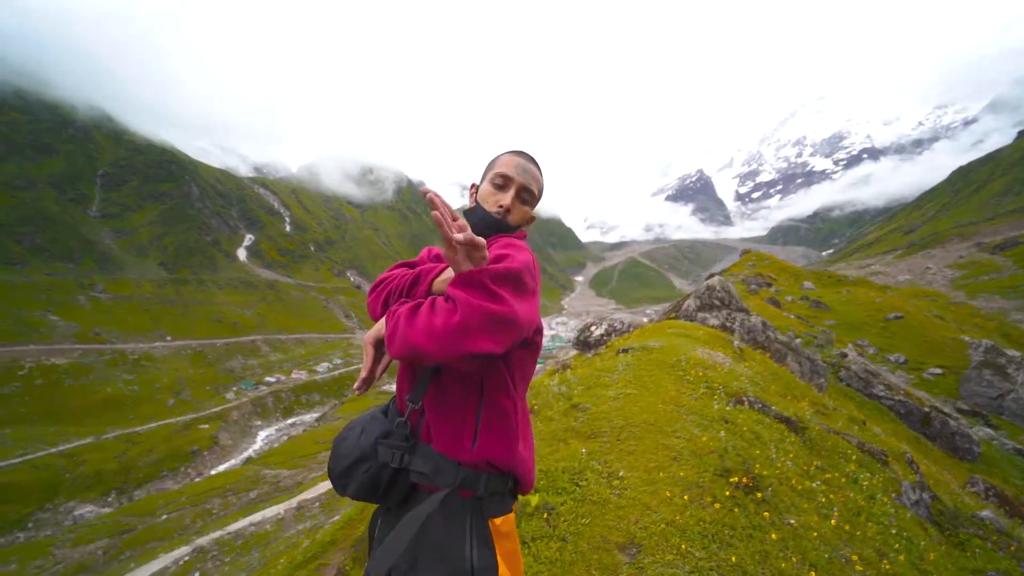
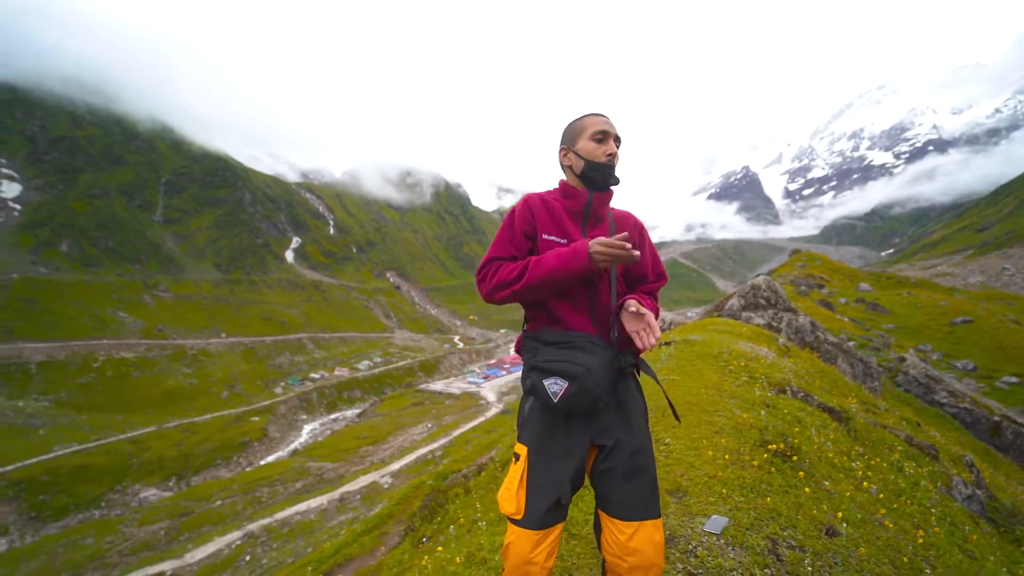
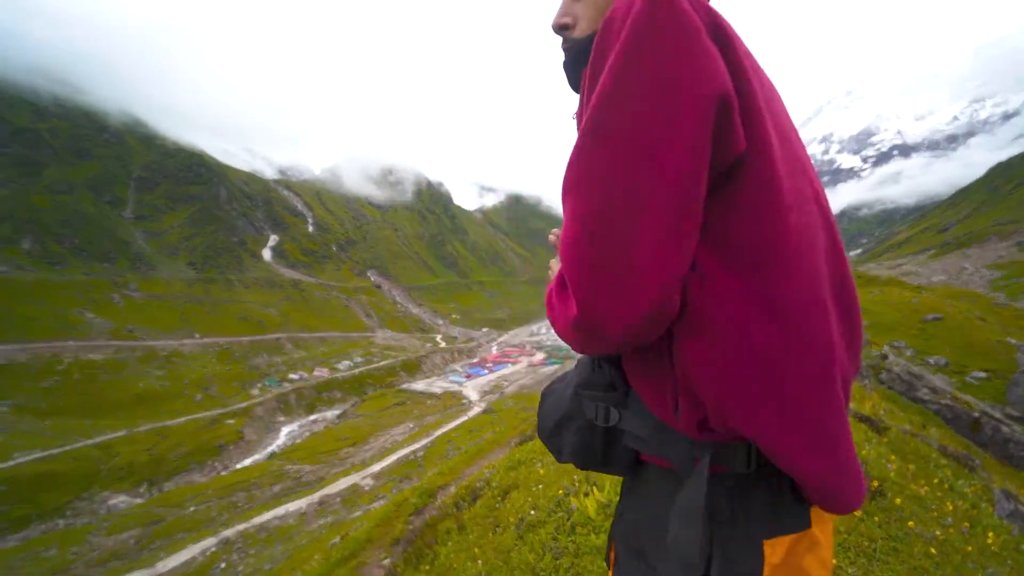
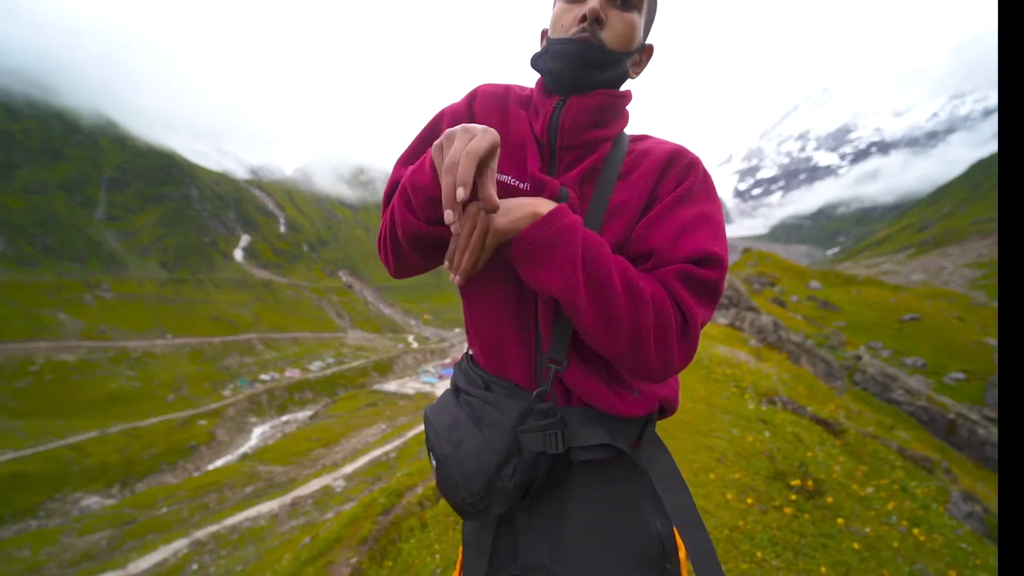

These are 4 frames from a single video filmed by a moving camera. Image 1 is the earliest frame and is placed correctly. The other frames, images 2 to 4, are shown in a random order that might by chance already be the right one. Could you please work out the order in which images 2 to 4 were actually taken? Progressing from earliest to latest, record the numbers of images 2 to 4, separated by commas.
3, 4, 2
